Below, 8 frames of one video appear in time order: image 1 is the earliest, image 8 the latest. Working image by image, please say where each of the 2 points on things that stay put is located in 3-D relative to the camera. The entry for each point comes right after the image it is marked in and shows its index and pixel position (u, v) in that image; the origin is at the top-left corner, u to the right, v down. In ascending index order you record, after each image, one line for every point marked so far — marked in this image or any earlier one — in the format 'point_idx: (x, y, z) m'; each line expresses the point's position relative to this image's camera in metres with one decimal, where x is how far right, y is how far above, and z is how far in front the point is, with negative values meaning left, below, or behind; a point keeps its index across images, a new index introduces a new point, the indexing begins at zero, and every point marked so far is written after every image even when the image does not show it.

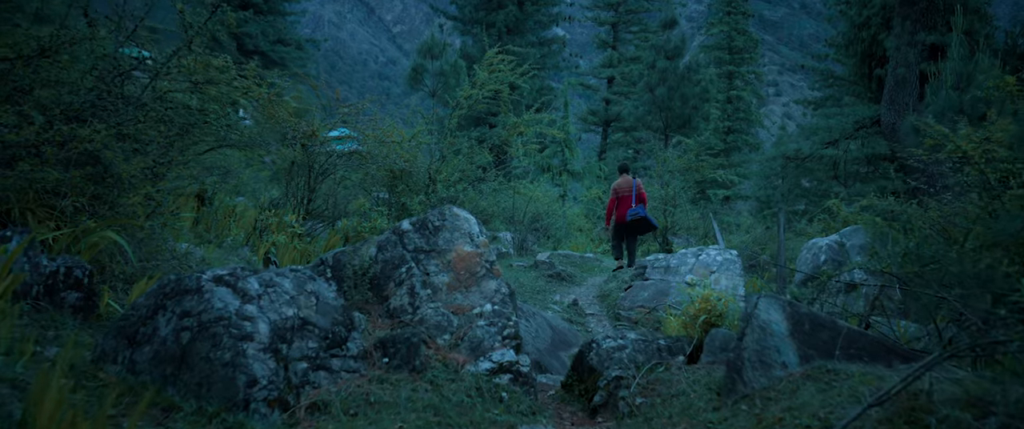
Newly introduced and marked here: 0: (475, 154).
0: (-0.6, +1.0, +10.7) m
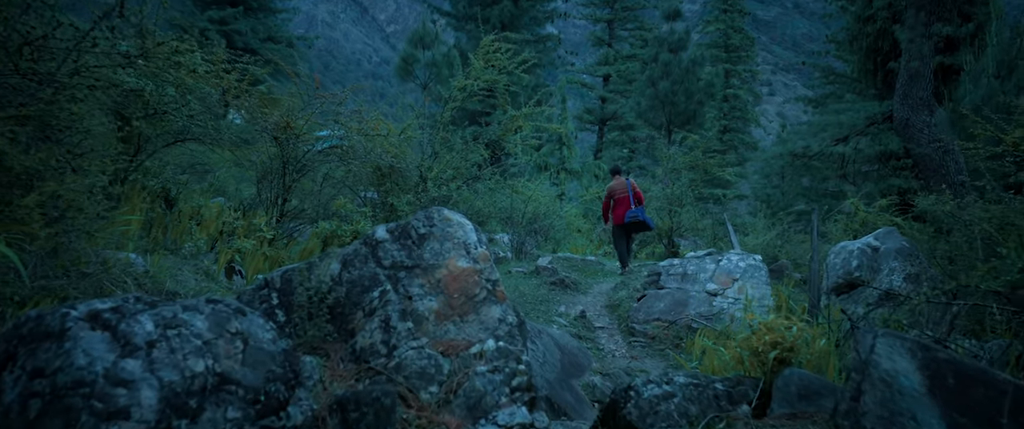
0: (-0.7, +1.0, +9.9) m
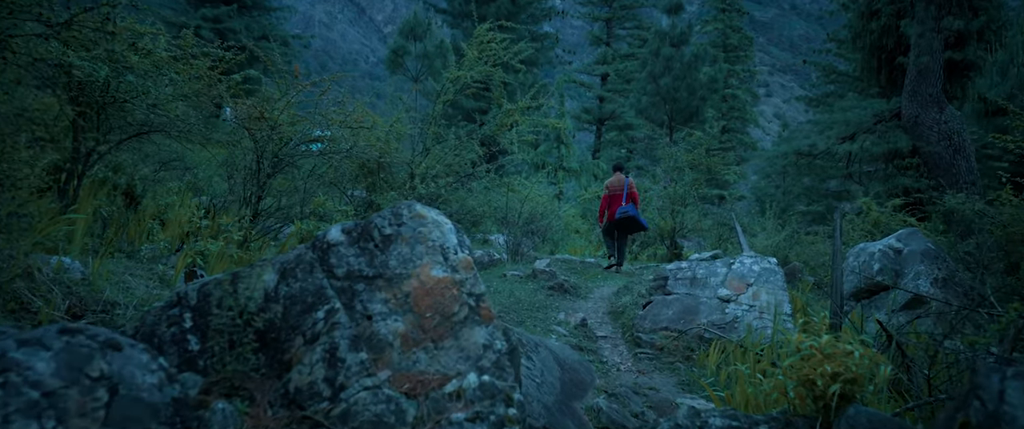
0: (-0.7, +1.0, +9.4) m
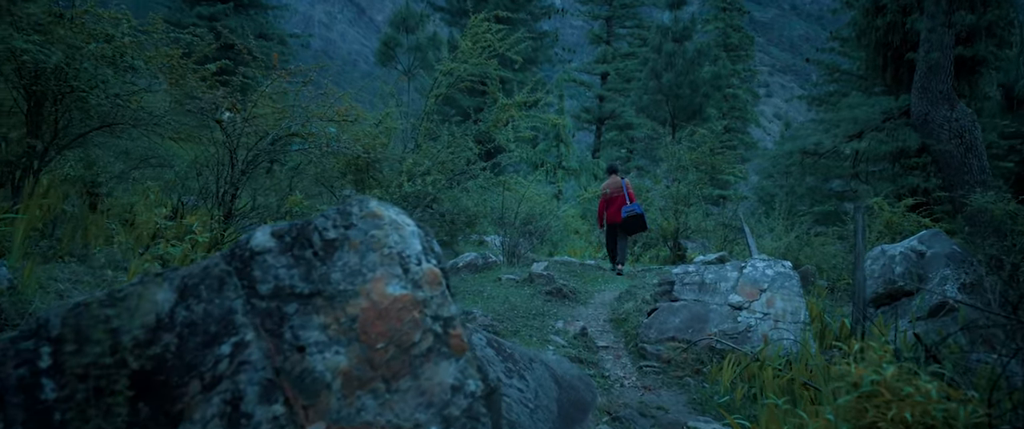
0: (-0.8, +1.0, +8.9) m
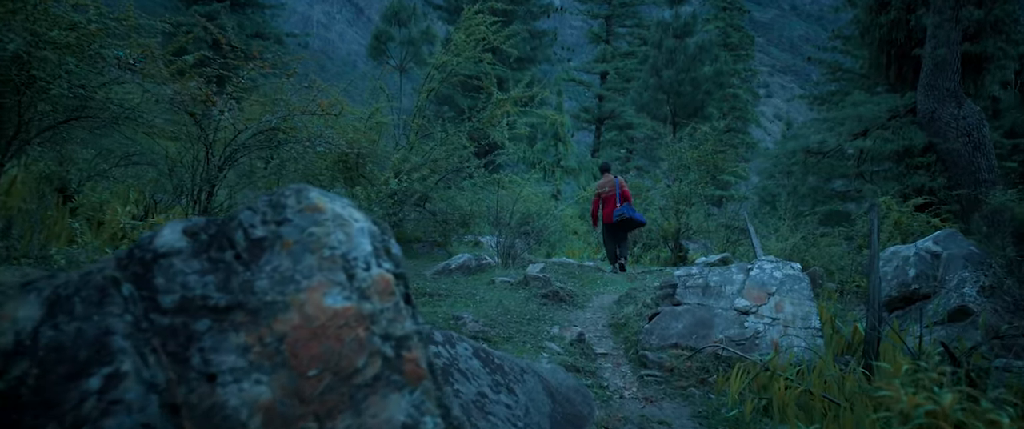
0: (-0.9, +1.0, +8.6) m
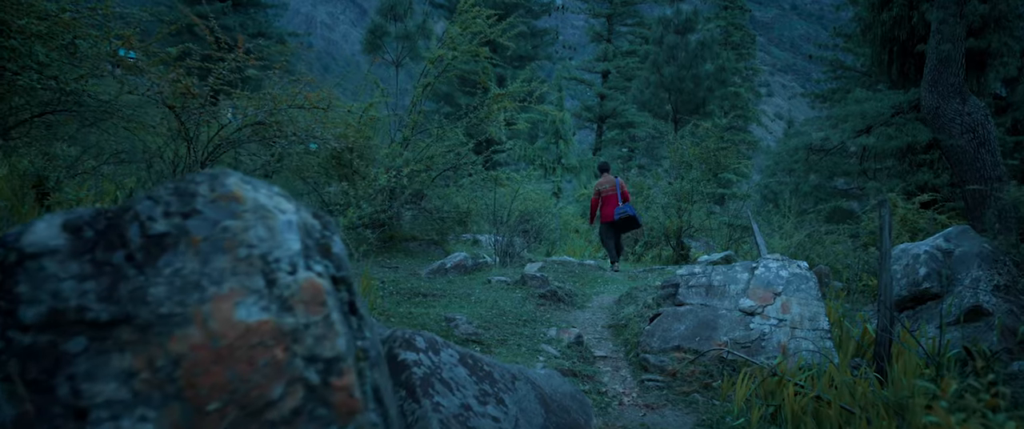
0: (-0.9, +1.0, +8.4) m
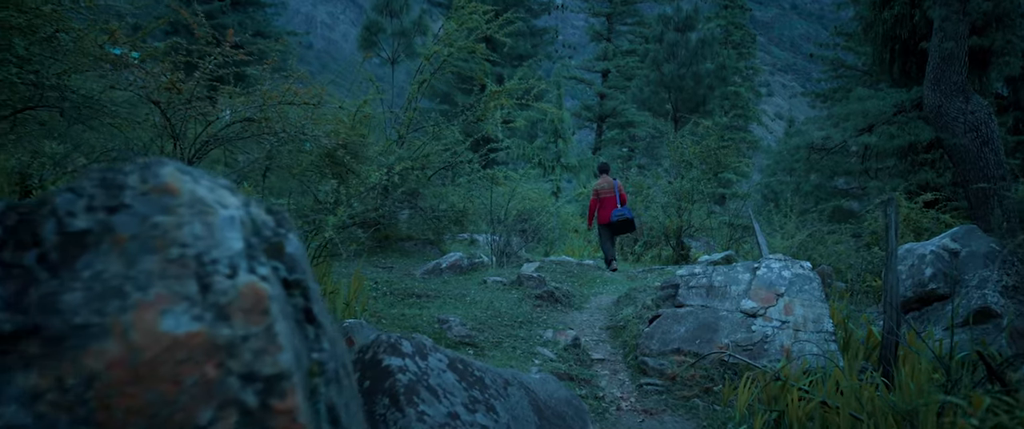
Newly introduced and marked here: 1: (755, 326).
0: (-0.9, +1.1, +8.3) m
1: (+1.8, -0.8, +4.6) m
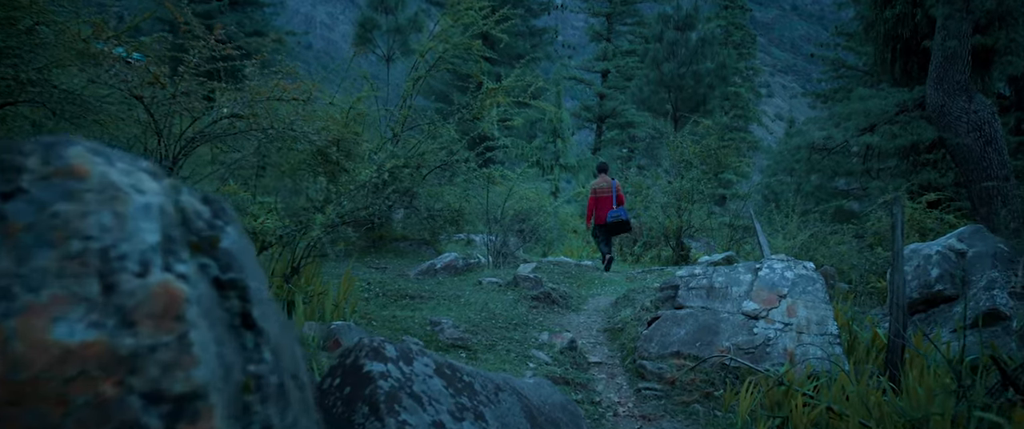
0: (-1.0, +1.1, +8.1) m
1: (+1.8, -0.8, +4.5) m
